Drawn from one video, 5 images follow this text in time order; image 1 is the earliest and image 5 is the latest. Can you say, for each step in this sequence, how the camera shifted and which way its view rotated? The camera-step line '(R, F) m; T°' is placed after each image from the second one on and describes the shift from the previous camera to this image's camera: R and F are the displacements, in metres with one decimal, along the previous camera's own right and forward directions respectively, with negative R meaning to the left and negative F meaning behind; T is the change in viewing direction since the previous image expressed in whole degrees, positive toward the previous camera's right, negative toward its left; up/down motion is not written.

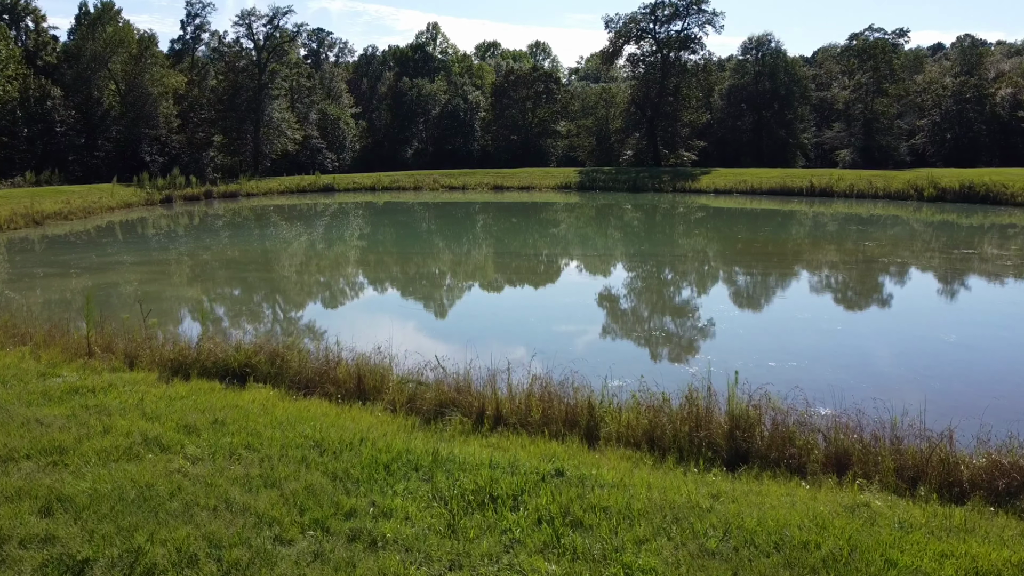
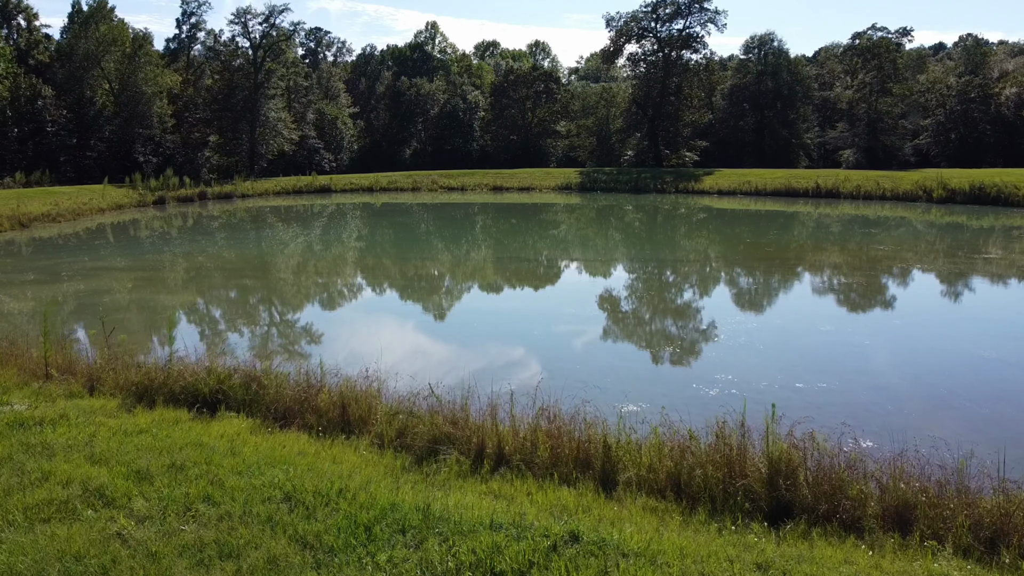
(0.0, +0.4) m; 0°
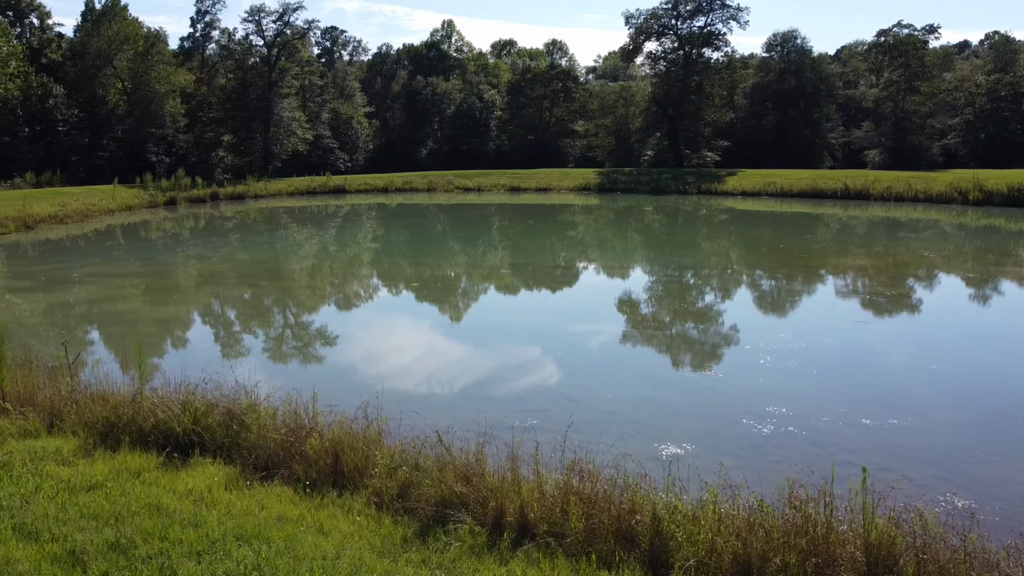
(0.0, +0.5) m; -1°
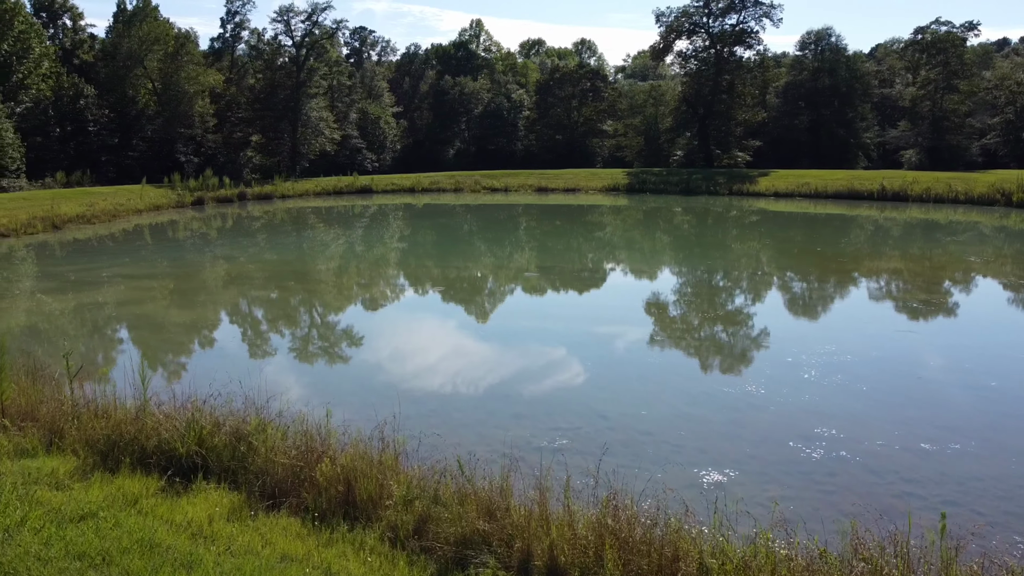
(0.0, +0.2) m; -2°
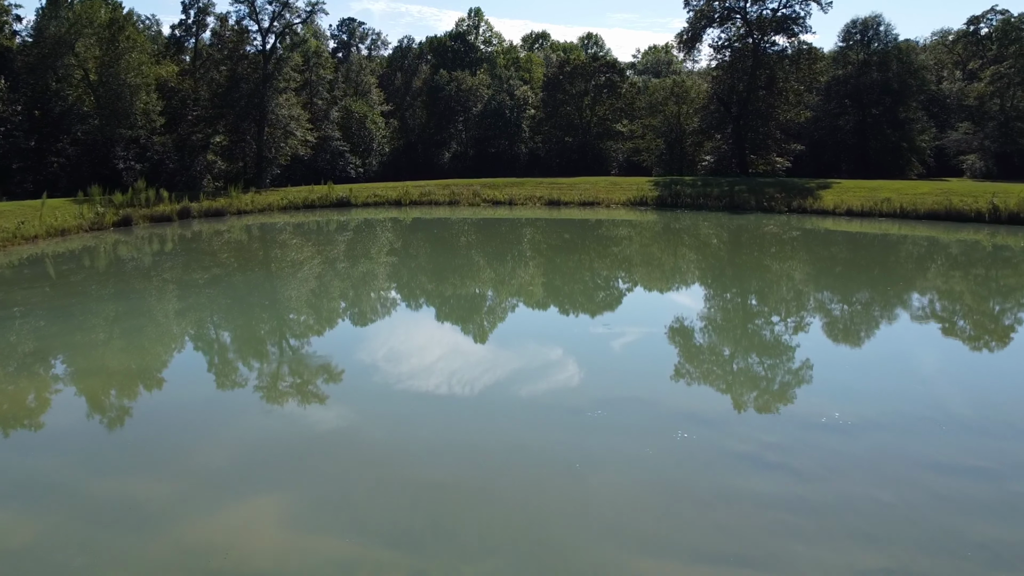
(-0.2, +3.9) m; 0°
